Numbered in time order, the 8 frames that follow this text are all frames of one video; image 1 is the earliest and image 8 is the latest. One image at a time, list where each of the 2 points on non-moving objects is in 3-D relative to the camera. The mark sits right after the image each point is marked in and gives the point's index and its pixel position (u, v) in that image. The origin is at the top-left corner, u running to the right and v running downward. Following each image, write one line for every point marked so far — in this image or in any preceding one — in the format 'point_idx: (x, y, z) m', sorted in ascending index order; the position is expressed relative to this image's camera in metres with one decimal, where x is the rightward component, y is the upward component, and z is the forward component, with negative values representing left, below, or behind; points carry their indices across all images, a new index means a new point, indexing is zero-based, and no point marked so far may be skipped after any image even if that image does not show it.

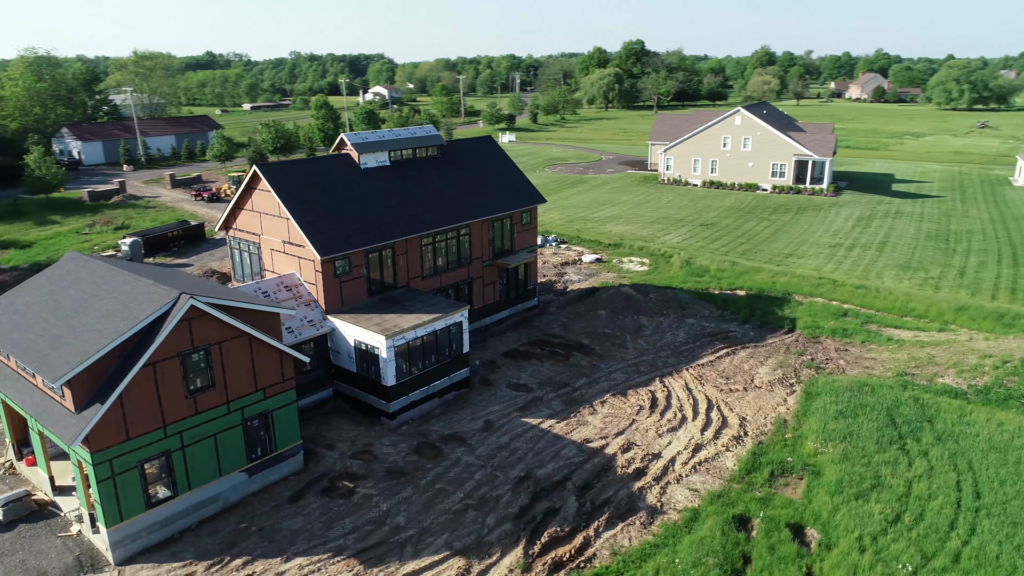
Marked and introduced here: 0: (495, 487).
0: (-0.5, -5.6, +19.8) m
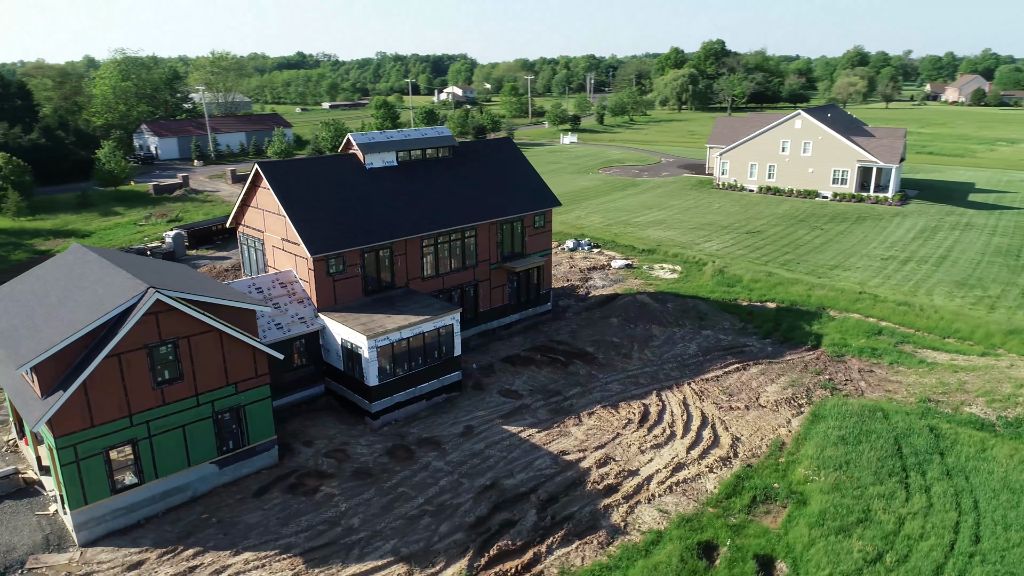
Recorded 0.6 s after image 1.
0: (-1.5, -5.7, +19.5) m
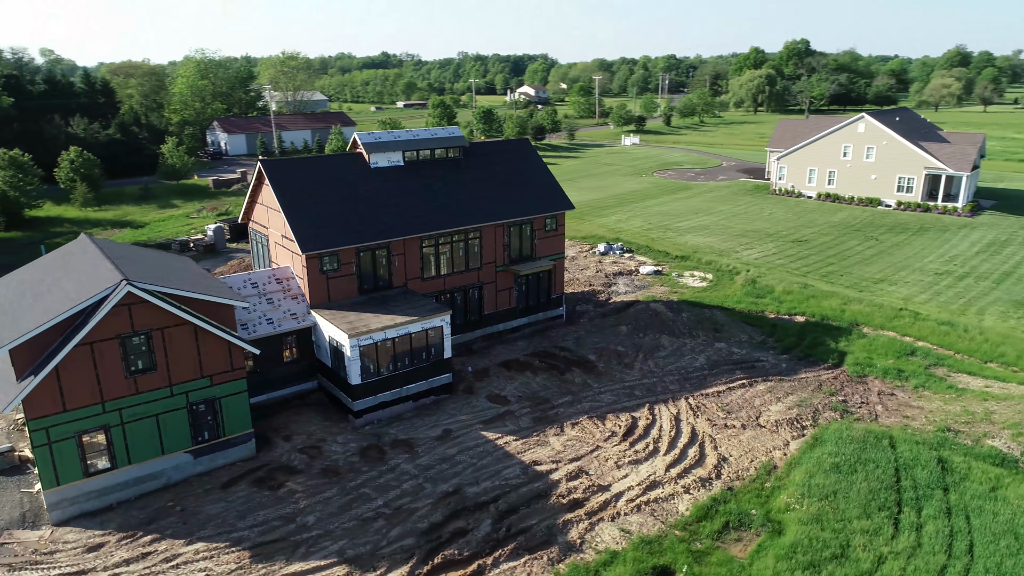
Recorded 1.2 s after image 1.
0: (-2.6, -5.7, +19.3) m
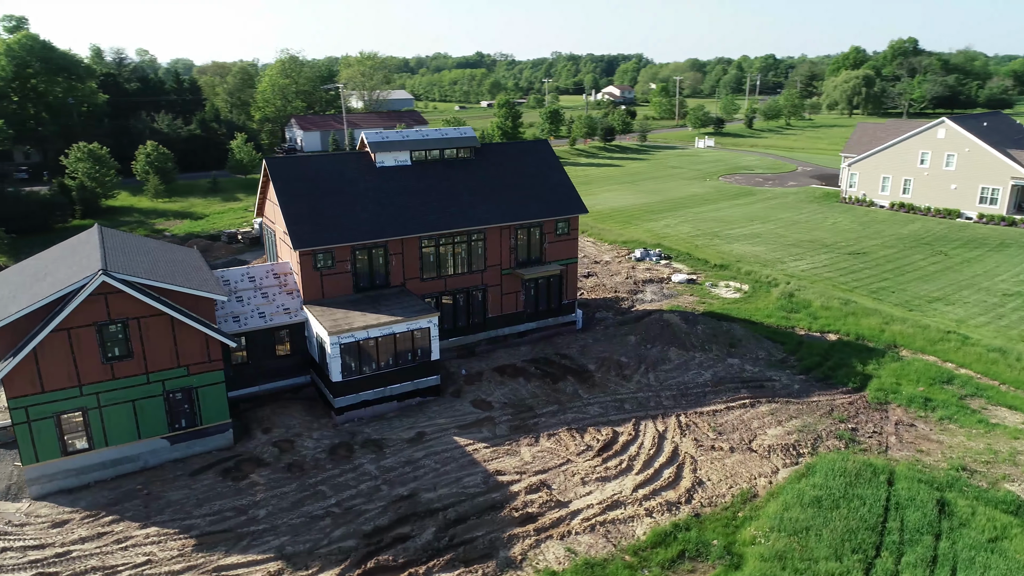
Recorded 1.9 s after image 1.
0: (-3.9, -5.8, +19.3) m
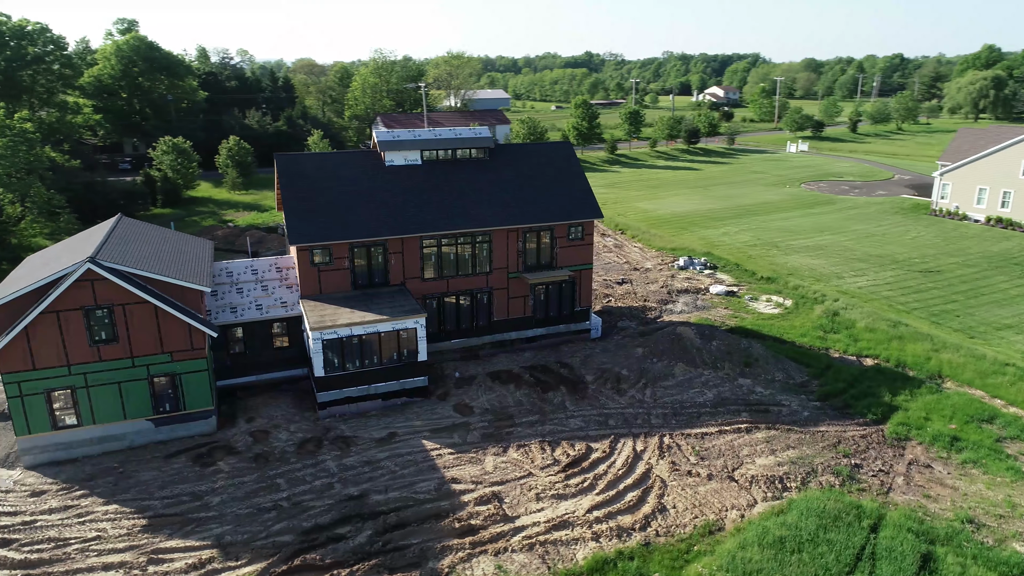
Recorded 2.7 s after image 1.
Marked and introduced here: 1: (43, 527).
0: (-5.3, -5.7, +19.4) m
1: (-12.1, -6.2, +18.4) m
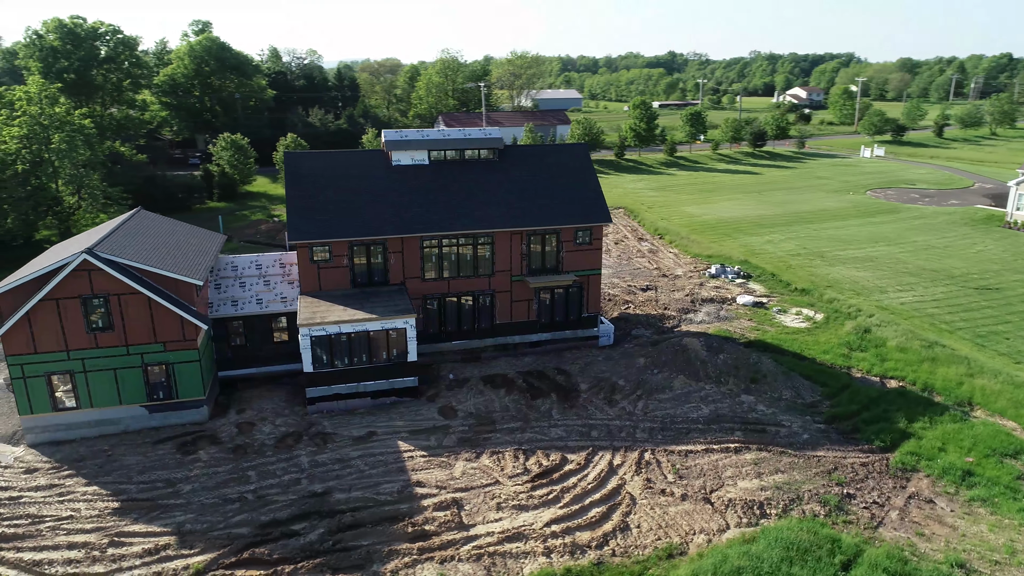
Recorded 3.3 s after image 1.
0: (-6.3, -5.6, +19.6) m
1: (-13.2, -5.9, +19.4) m
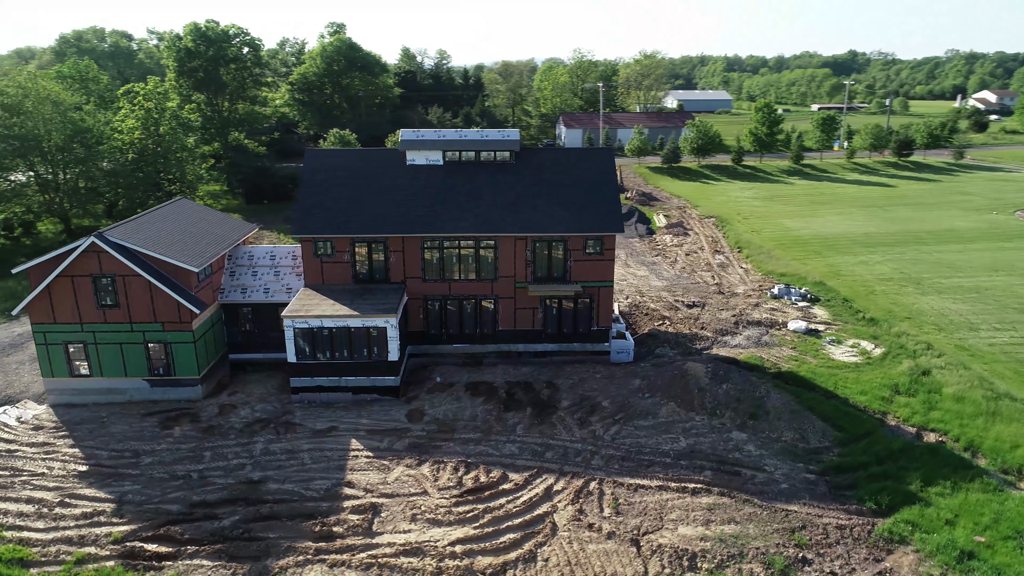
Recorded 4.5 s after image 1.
0: (-8.3, -5.4, +20.4) m
1: (-15.0, -5.1, +21.6) m
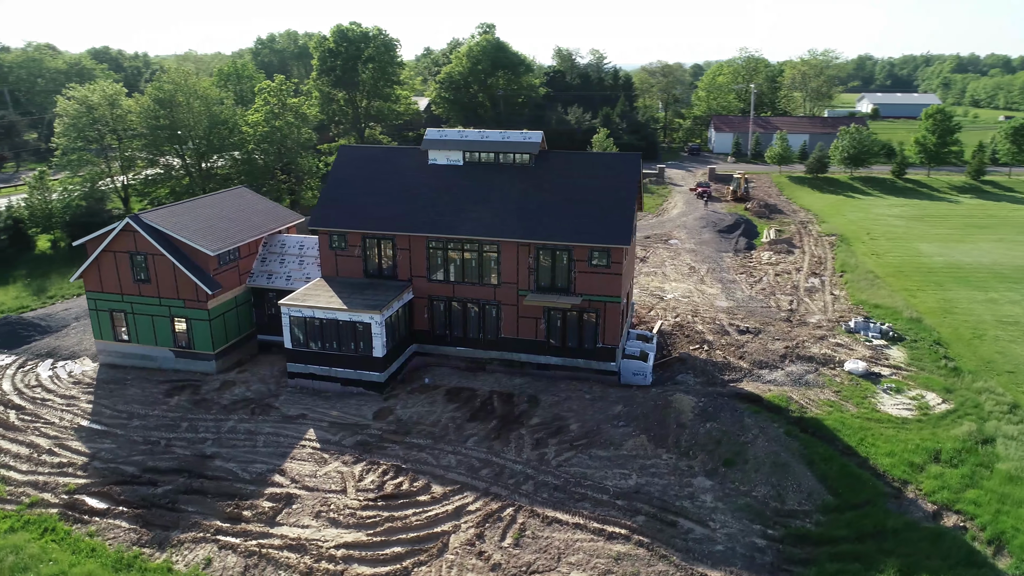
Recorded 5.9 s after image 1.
0: (-10.1, -4.9, +21.9) m
1: (-16.2, -4.1, +24.8) m
